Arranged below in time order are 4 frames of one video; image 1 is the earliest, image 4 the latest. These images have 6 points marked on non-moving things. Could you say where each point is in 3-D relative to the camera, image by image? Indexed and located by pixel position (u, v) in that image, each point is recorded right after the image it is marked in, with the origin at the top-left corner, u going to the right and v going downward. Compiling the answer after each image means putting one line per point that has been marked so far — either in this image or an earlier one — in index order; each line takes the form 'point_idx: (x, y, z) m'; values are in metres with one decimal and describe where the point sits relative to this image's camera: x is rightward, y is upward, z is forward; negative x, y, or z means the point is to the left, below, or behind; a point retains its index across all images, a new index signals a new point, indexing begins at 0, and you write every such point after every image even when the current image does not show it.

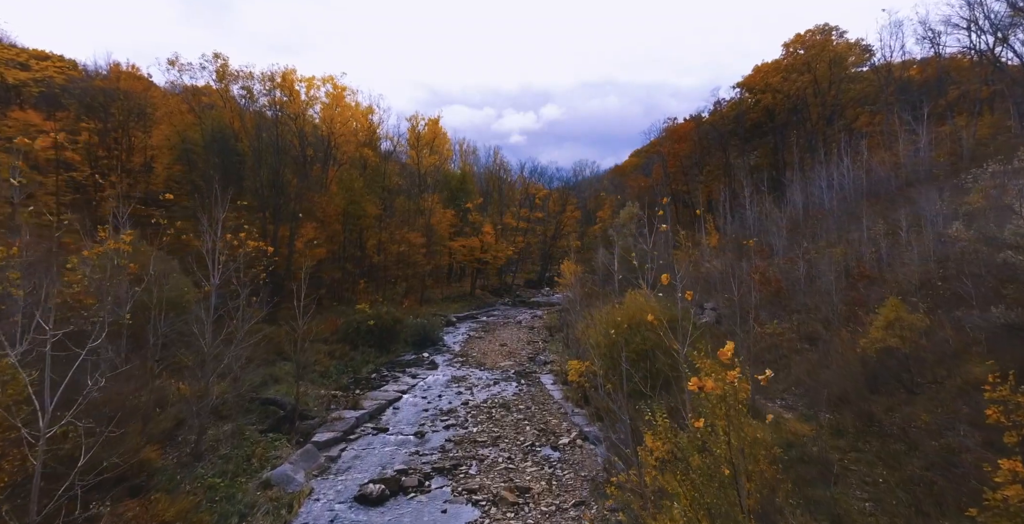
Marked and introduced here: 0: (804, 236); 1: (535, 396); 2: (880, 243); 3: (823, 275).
0: (+10.3, +0.9, +20.1) m
1: (+0.5, -3.2, +13.3) m
2: (+10.3, +0.5, +15.8) m
3: (+8.3, -0.4, +15.0) m
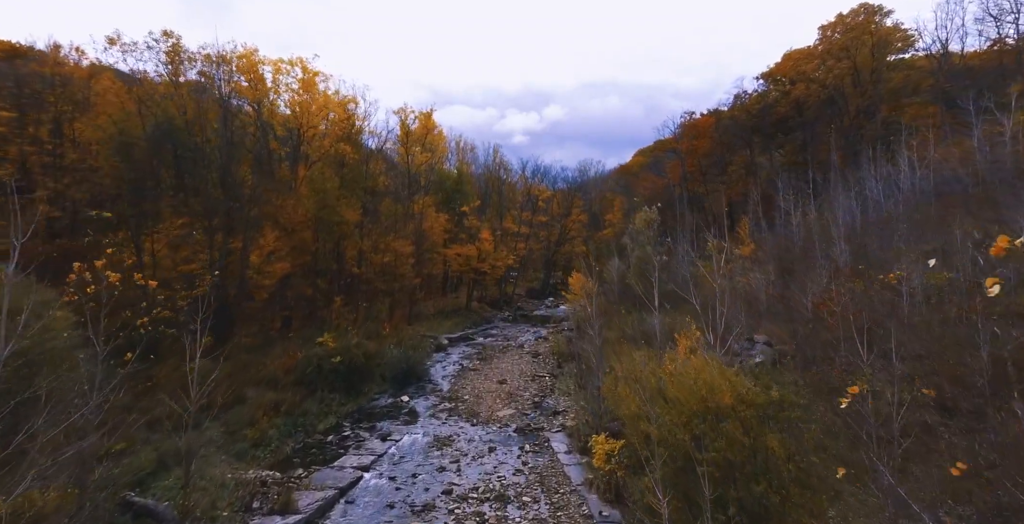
0: (+10.4, +0.4, +16.4) m
1: (+0.5, -3.7, +9.7) m
2: (+10.3, 0.0, +12.2) m
3: (+8.3, -0.9, +11.4) m
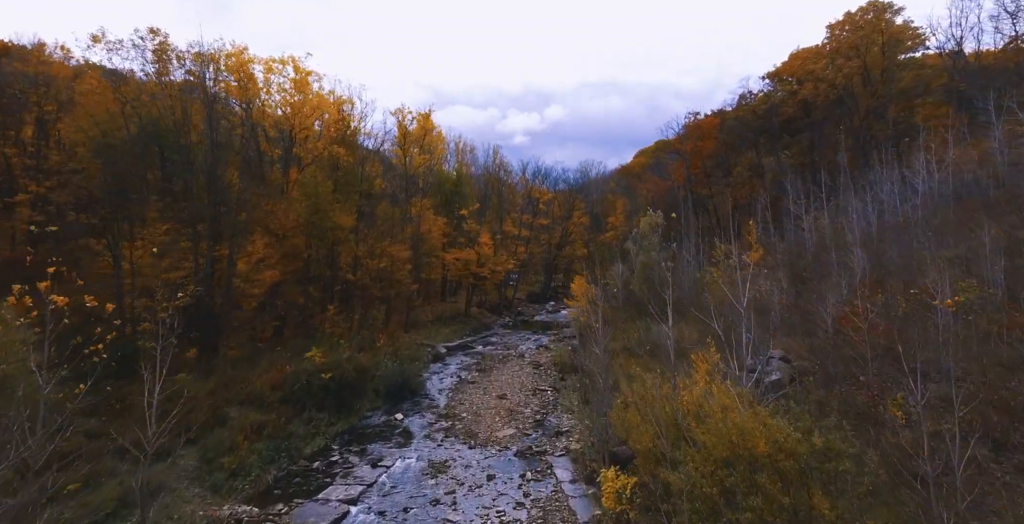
0: (+10.4, +0.1, +15.6) m
1: (+0.6, -3.9, +8.9) m
2: (+10.3, -0.2, +11.4) m
3: (+8.3, -1.2, +10.6) m
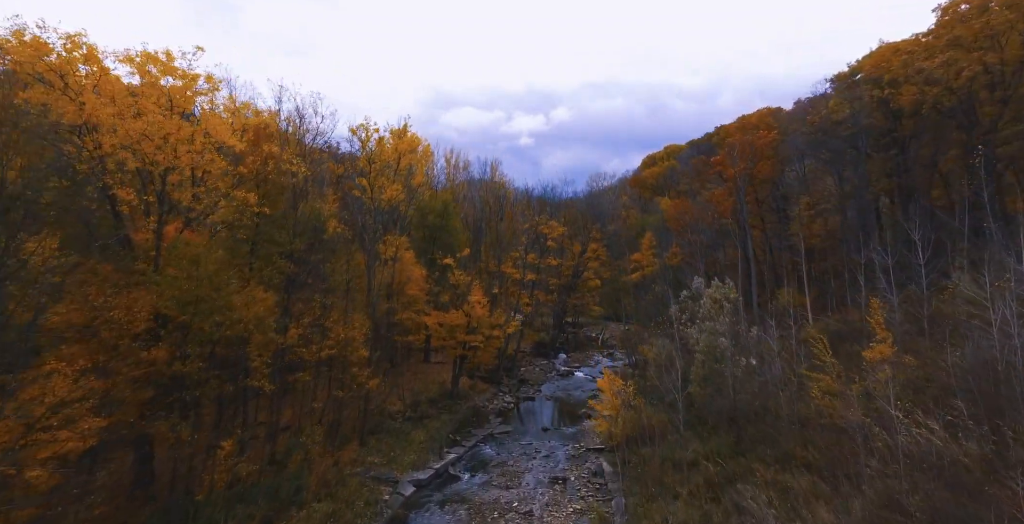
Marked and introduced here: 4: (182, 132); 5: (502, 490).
0: (+10.4, -2.4, +7.8) m
1: (+0.5, -6.4, +1.1) m
2: (+10.3, -2.7, +3.6) m
3: (+8.3, -3.7, +2.8) m
4: (-7.9, +3.2, +13.6) m
5: (-0.4, -6.1, +15.6) m
